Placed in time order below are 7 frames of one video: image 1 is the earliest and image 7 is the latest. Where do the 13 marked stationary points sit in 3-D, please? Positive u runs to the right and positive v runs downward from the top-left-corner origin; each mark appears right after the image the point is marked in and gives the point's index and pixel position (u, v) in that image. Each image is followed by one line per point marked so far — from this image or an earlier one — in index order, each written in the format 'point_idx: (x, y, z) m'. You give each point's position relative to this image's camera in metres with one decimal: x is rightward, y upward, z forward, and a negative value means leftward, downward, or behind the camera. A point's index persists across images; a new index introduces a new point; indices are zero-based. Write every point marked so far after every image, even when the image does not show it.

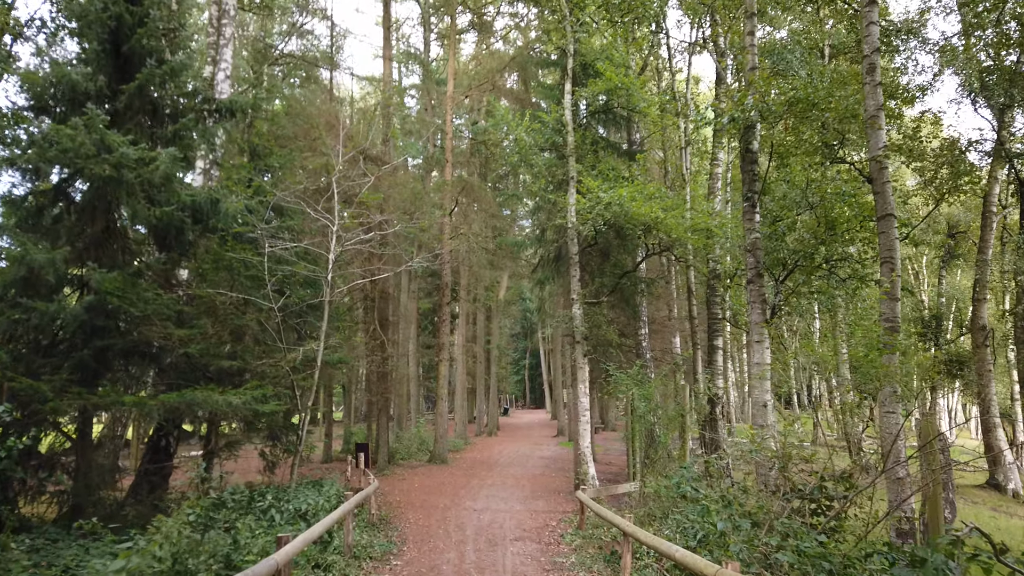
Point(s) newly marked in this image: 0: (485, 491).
0: (-0.5, -3.7, +13.4) m
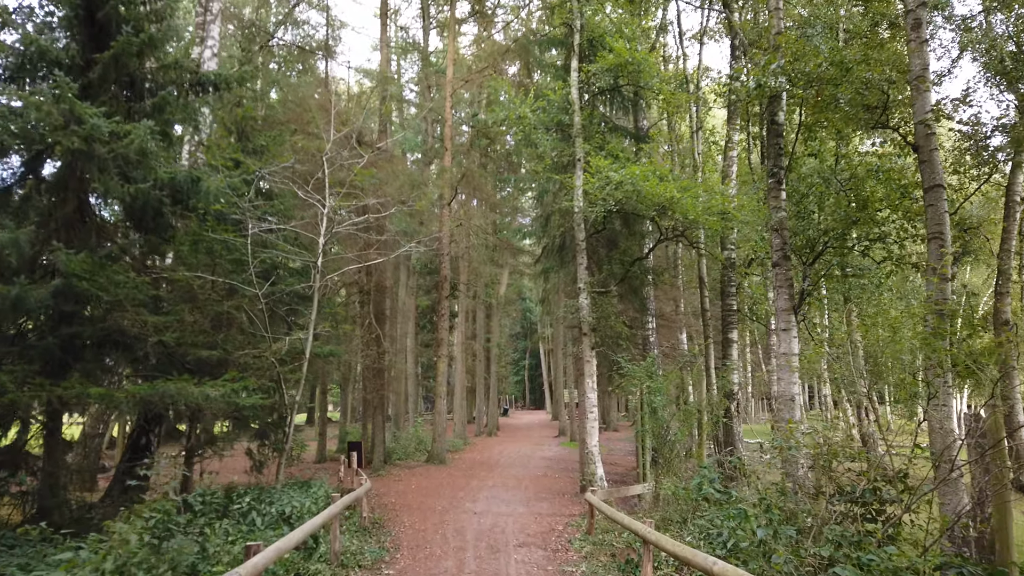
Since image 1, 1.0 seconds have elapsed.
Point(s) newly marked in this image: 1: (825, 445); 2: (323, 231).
0: (-0.4, -3.5, +12.7) m
1: (+2.2, -1.1, +5.2) m
2: (-2.7, +0.9, +10.4) m
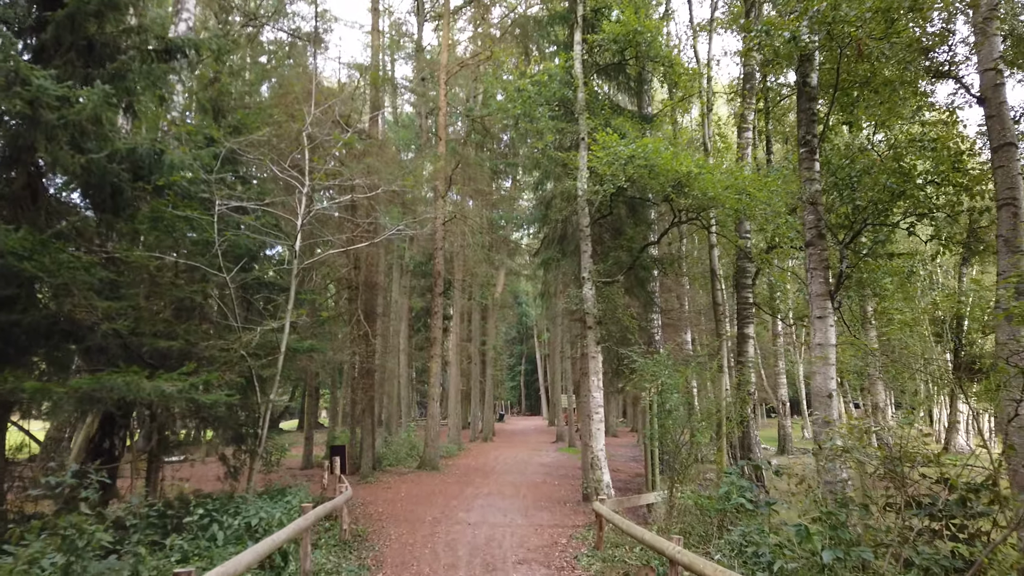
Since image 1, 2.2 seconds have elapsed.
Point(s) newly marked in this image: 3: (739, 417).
0: (-0.5, -3.4, +11.7) m
1: (+2.2, -0.9, +4.2) m
2: (-2.7, +1.0, +9.5) m
3: (+2.7, -1.5, +8.8) m
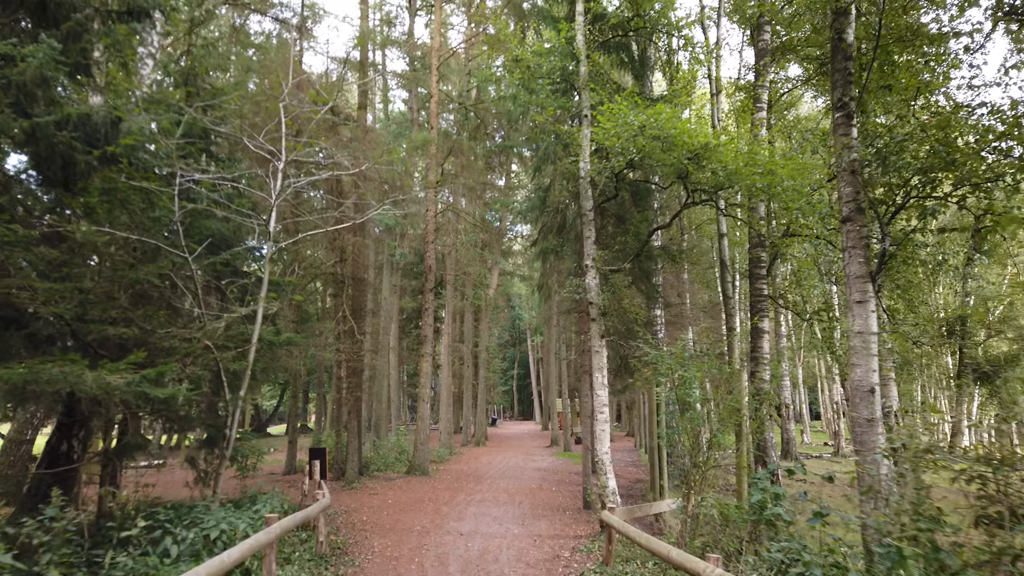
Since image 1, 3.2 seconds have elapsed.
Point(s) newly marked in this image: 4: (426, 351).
0: (-0.6, -3.2, +10.9) m
1: (+2.2, -0.7, +3.4) m
2: (-2.7, +1.2, +8.6) m
3: (+2.7, -1.4, +8.0) m
4: (-2.2, -1.6, +18.7) m
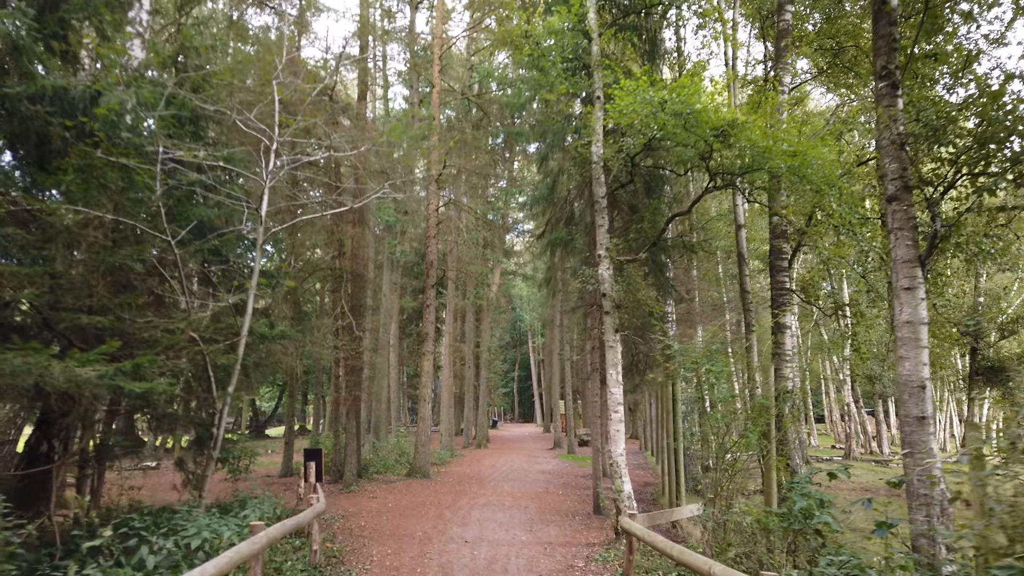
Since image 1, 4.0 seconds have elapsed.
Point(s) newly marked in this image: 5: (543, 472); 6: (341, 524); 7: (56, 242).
0: (-0.5, -3.1, +10.3) m
1: (+2.3, -0.6, +2.9) m
2: (-2.6, +1.3, +8.1) m
3: (+2.8, -1.3, +7.5) m
4: (-2.1, -1.5, +18.1) m
5: (+0.7, -4.3, +17.6) m
6: (-2.2, -3.0, +9.5) m
7: (-3.7, +0.4, +6.1) m
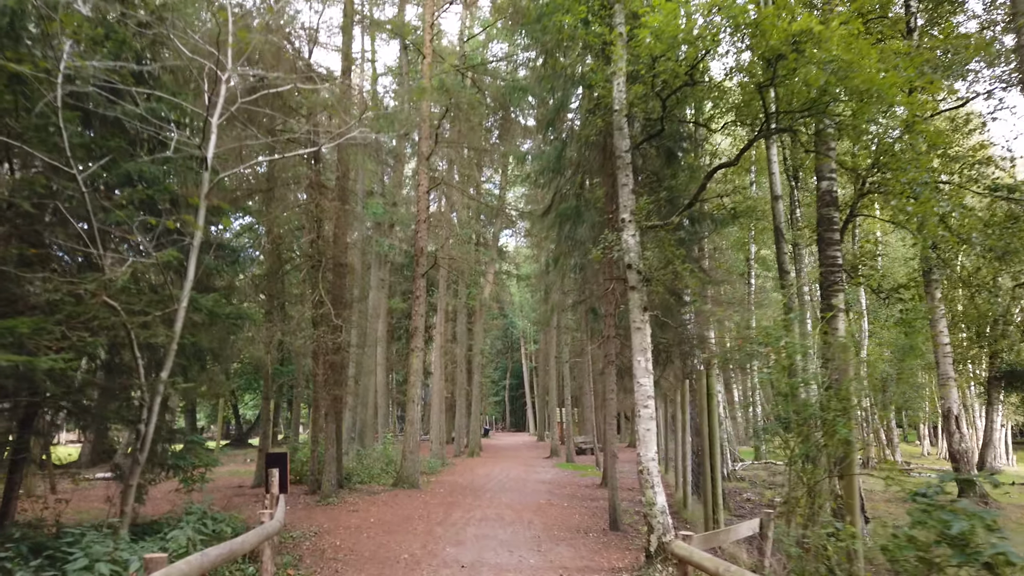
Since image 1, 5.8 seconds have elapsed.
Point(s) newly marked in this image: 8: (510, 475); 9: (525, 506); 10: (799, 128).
0: (-0.4, -2.9, +8.8) m
1: (+2.5, -0.2, +1.4) m
2: (-2.6, +1.6, +6.6) m
3: (+2.9, -1.0, +6.0) m
4: (-2.1, -1.3, +16.6) m
5: (+0.7, -4.2, +16.1) m
6: (-2.1, -2.7, +7.9) m
7: (-3.6, +0.7, +4.6) m
8: (0.0, -4.5, +17.7) m
9: (+0.2, -3.3, +11.3) m
10: (+2.6, +1.4, +6.9) m
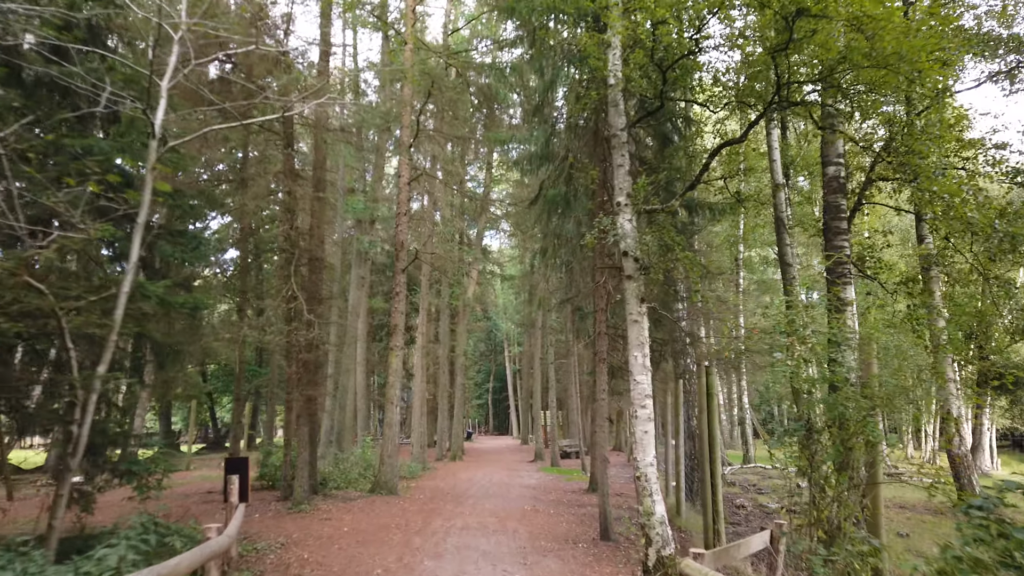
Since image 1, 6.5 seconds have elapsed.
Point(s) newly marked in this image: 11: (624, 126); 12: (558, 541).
0: (-0.6, -2.8, +8.2) m
1: (+2.4, -0.1, +0.9) m
2: (-2.7, +1.7, +6.0) m
3: (+2.7, -0.9, +5.4) m
4: (-2.5, -1.3, +15.9) m
5: (+0.3, -4.1, +15.4) m
6: (-2.3, -2.6, +7.3) m
7: (-3.7, +0.8, +3.9) m
8: (-0.4, -4.4, +17.1) m
9: (0.0, -3.2, +10.7) m
10: (+2.5, +1.5, +6.3) m
11: (+1.0, +1.5, +6.8) m
12: (+0.5, -2.8, +8.3) m
